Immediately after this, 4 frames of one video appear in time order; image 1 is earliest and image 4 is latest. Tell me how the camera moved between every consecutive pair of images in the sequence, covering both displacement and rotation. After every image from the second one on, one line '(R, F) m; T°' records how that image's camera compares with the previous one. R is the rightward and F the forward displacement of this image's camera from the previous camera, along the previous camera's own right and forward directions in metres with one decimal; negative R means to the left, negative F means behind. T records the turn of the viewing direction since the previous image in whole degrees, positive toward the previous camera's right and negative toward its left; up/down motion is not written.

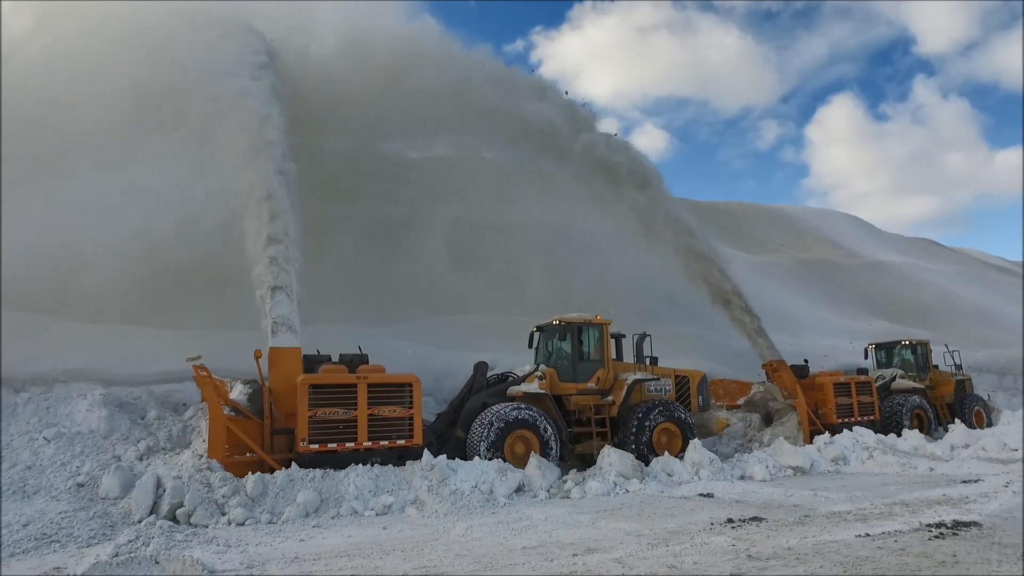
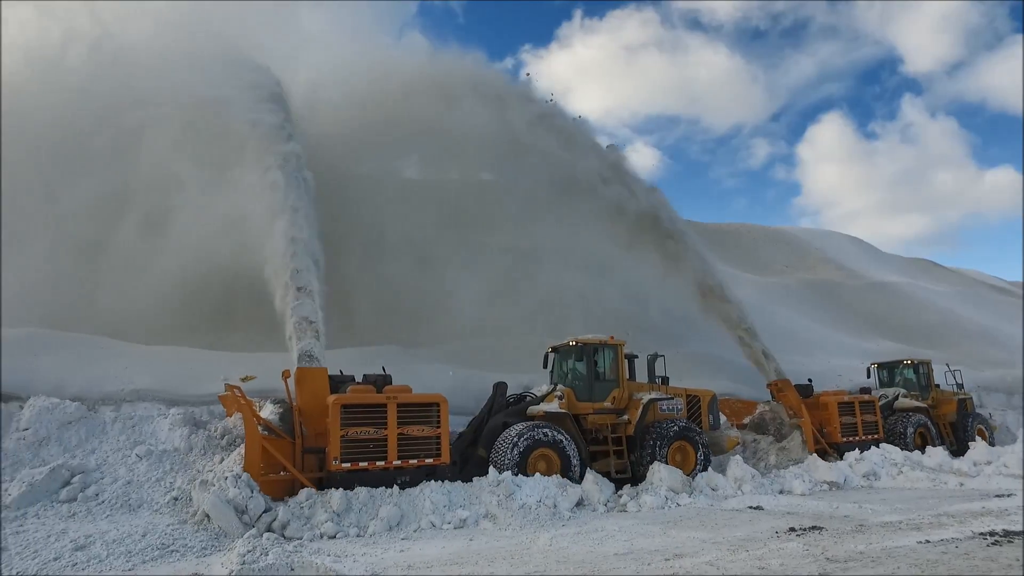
(-0.7, -0.4) m; 0°
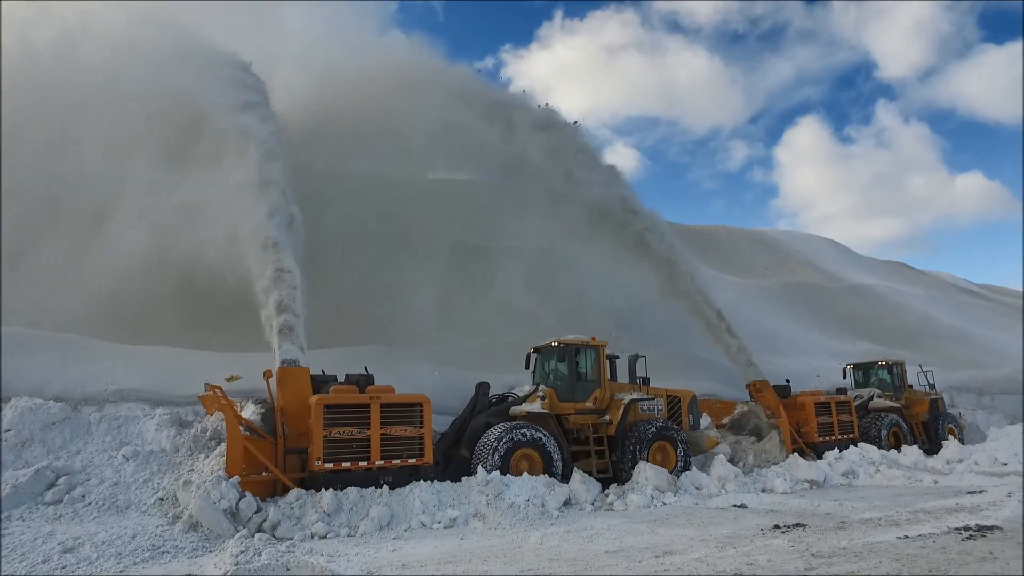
(-0.1, -0.1) m; +2°
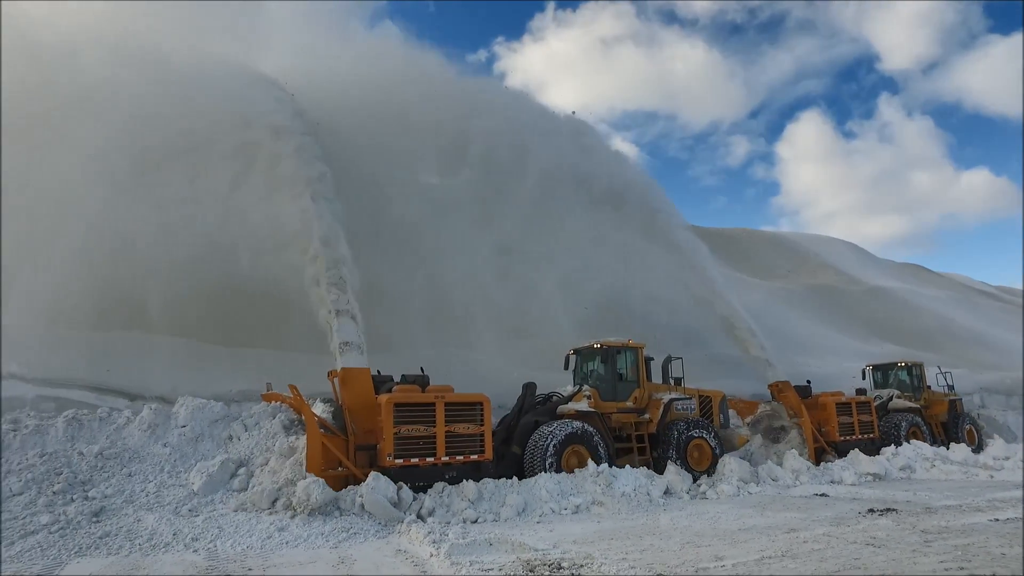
(-1.2, -0.8) m; -1°
